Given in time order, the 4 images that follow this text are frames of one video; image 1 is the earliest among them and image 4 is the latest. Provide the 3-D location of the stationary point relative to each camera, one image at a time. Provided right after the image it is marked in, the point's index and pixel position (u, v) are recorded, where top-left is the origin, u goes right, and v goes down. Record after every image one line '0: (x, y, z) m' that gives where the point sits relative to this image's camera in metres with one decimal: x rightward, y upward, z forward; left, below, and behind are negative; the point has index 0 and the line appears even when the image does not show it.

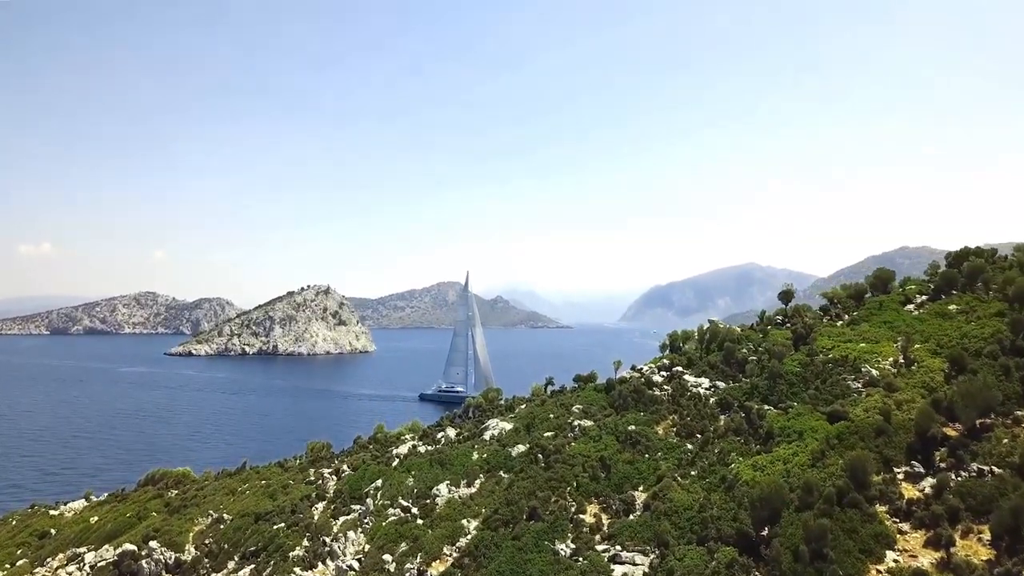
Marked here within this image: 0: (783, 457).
0: (+7.7, -4.8, +16.1) m
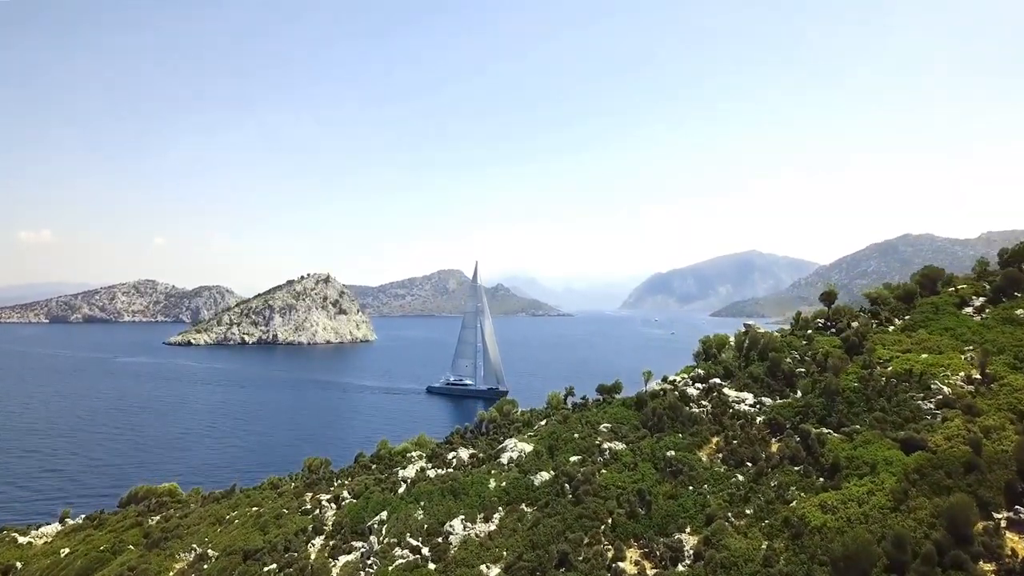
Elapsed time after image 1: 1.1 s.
0: (+8.3, -5.0, +13.8) m
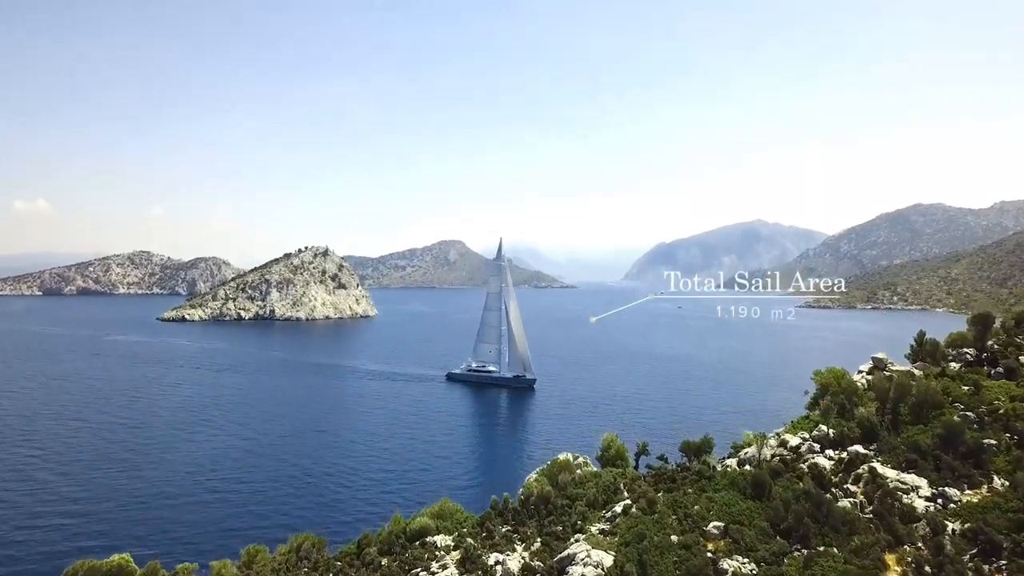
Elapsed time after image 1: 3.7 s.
0: (+10.0, -6.3, +8.1) m
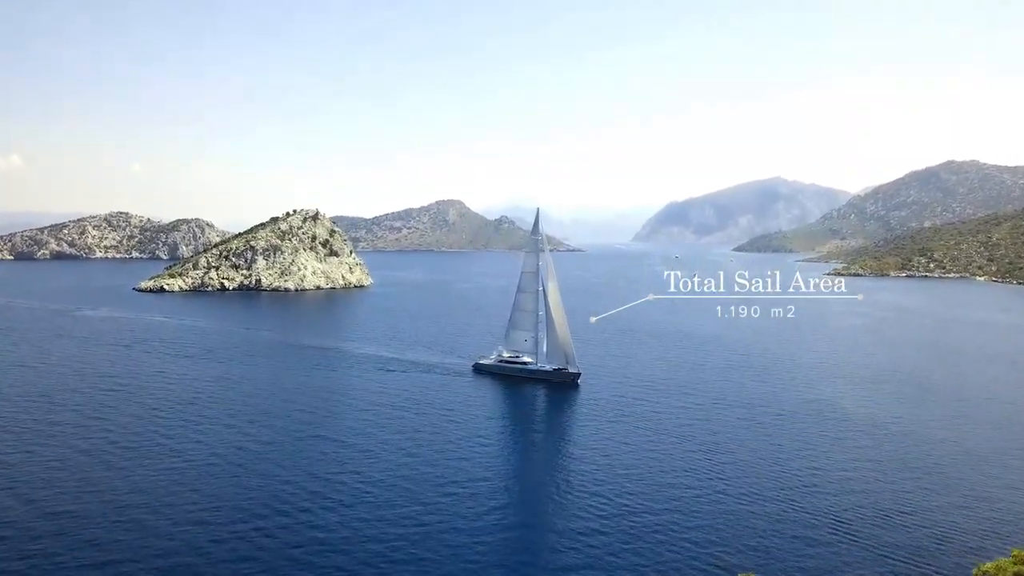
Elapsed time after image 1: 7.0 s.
0: (+13.1, -8.9, -1.5) m
